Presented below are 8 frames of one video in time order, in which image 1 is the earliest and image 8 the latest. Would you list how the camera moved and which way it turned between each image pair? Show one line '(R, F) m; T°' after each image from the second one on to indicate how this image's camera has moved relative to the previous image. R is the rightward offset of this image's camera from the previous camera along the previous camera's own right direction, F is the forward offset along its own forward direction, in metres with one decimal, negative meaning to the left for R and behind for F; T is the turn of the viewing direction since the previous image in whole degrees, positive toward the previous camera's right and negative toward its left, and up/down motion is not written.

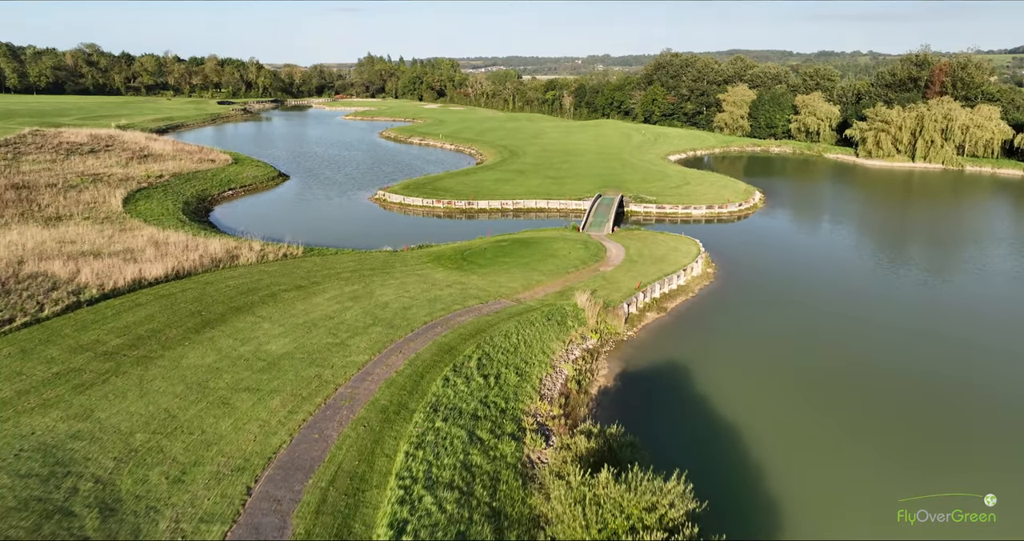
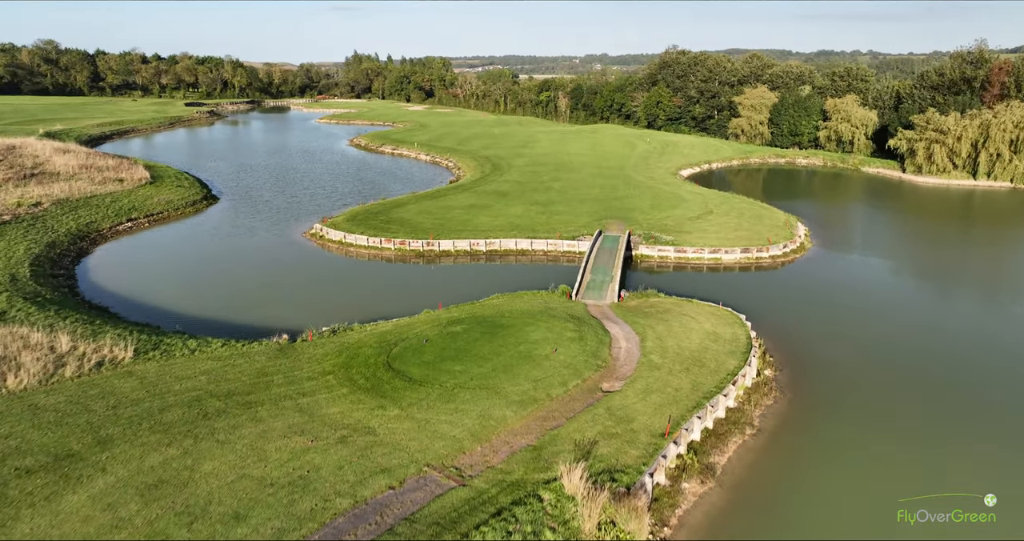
(+1.4, +12.2) m; 0°
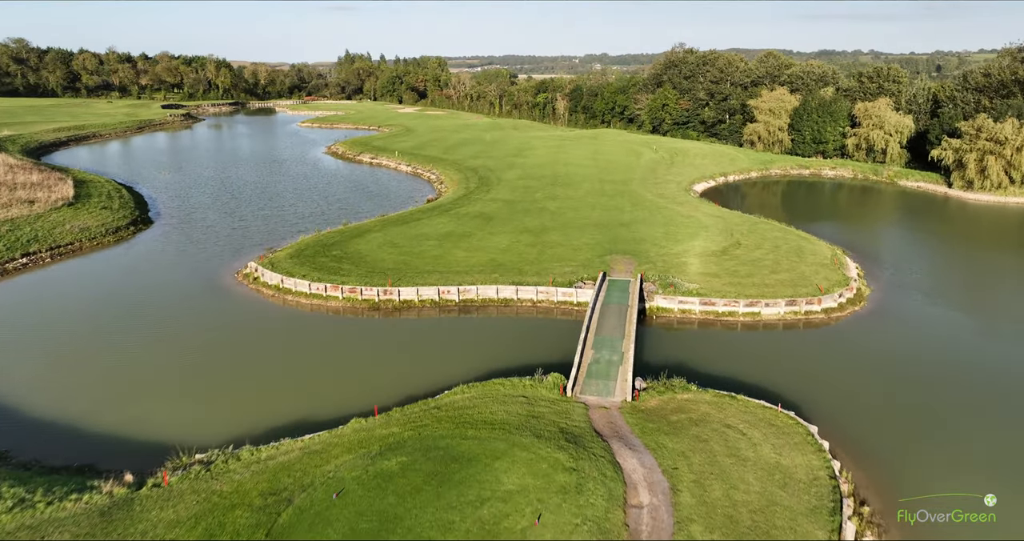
(+0.9, +8.4) m; 0°
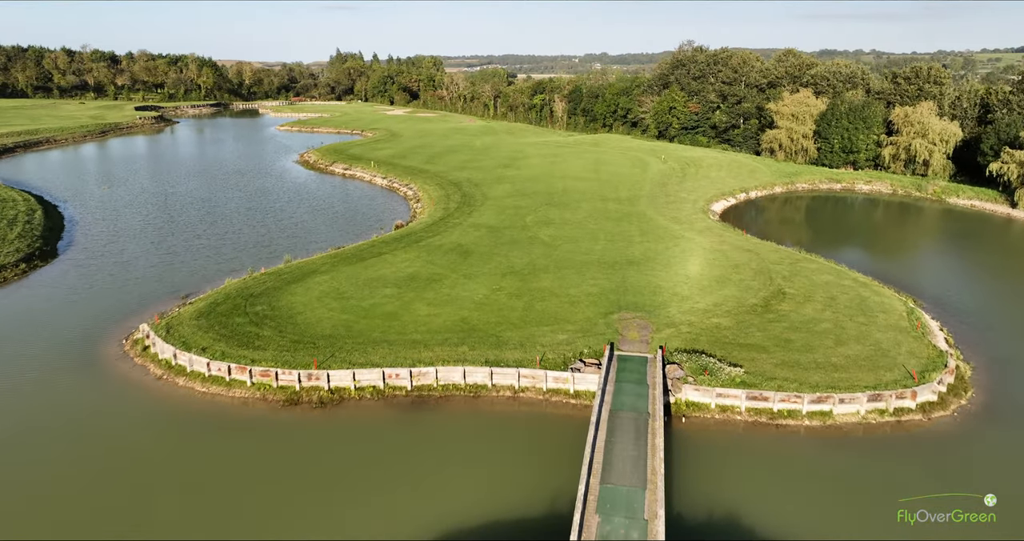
(+0.9, +8.5) m; 0°
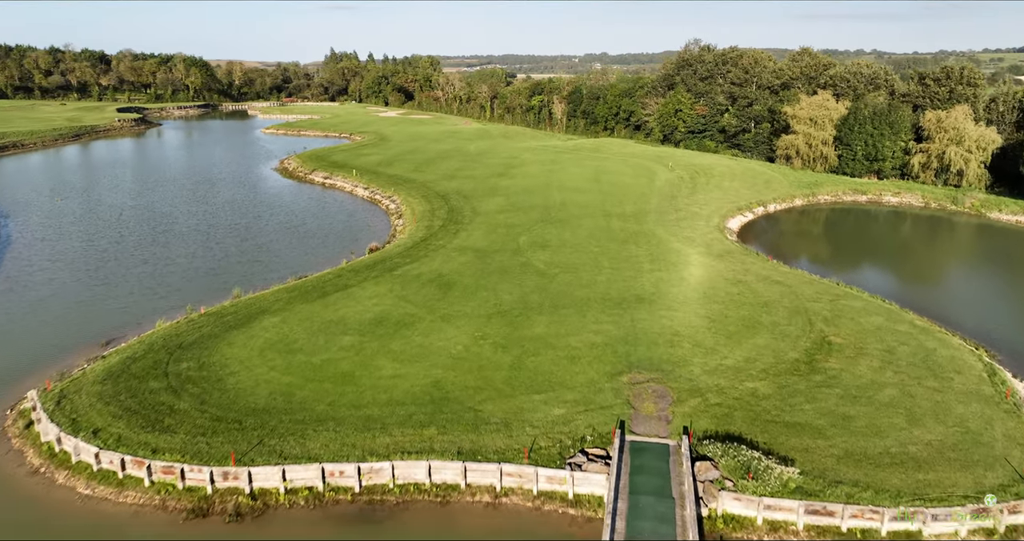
(+0.5, +5.4) m; 0°
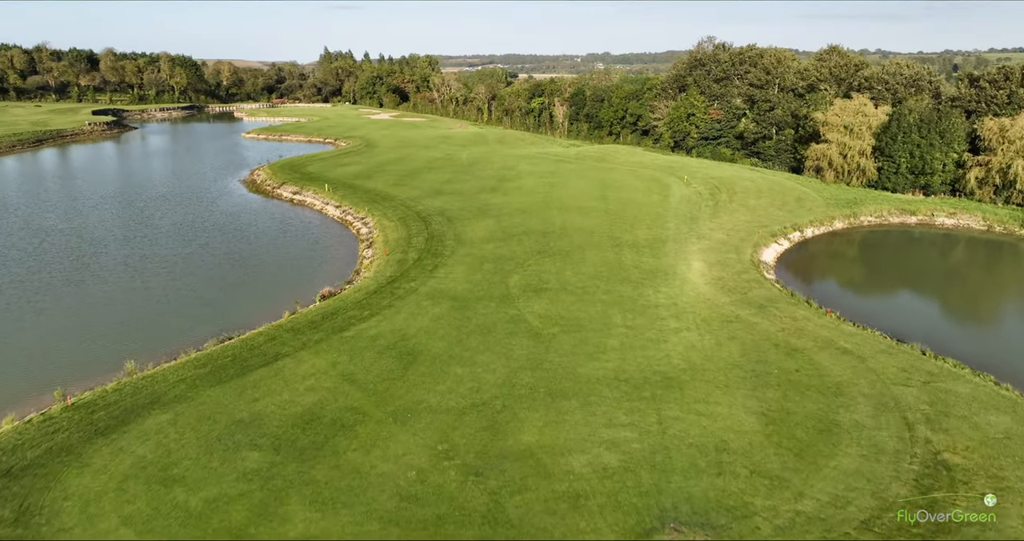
(+0.6, +7.6) m; 0°
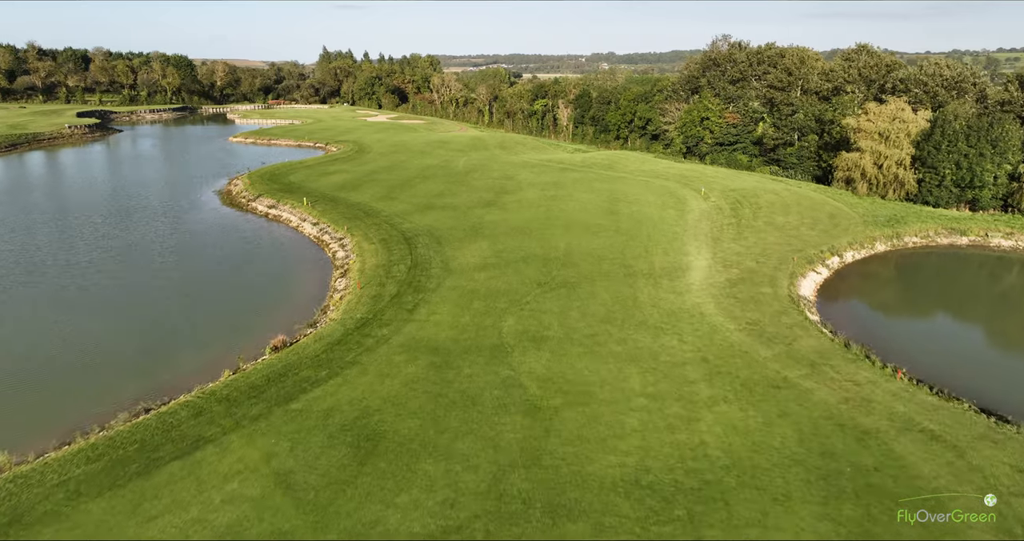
(+0.4, +5.5) m; 0°
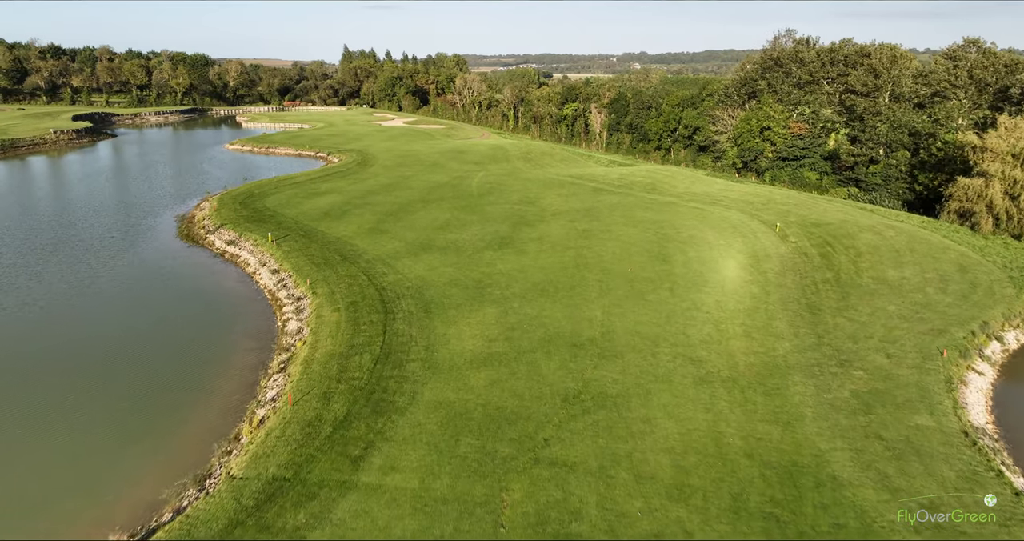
(+0.4, +11.1) m; -2°
